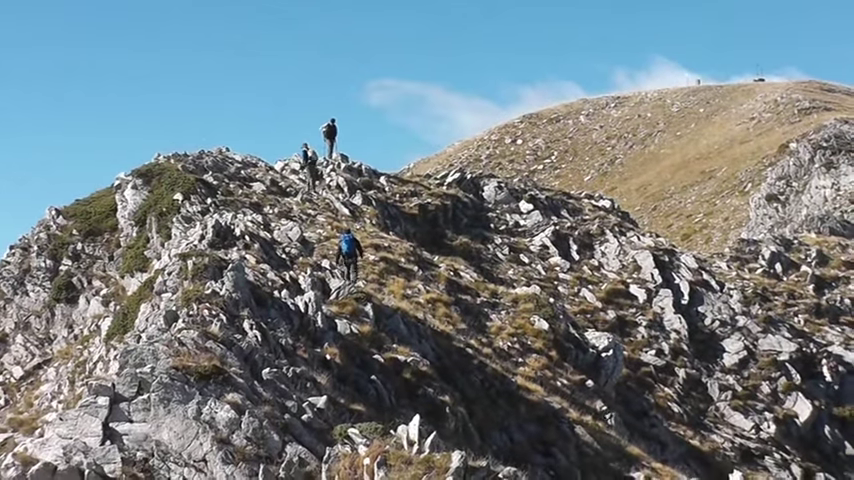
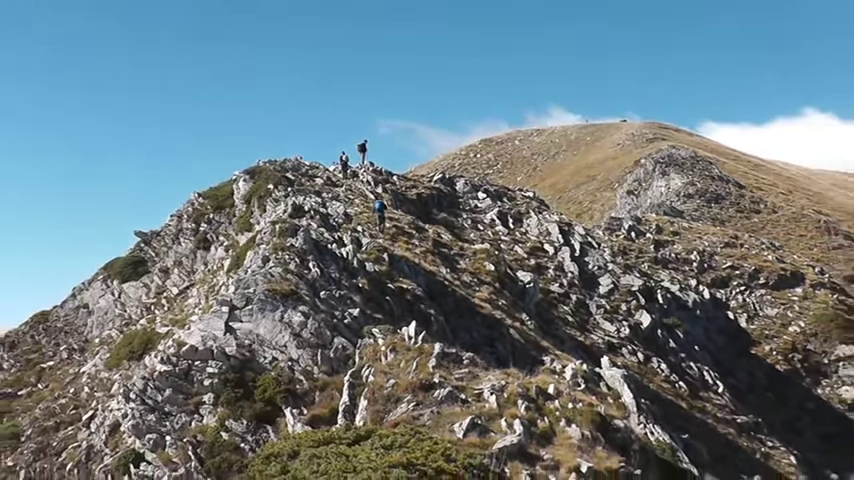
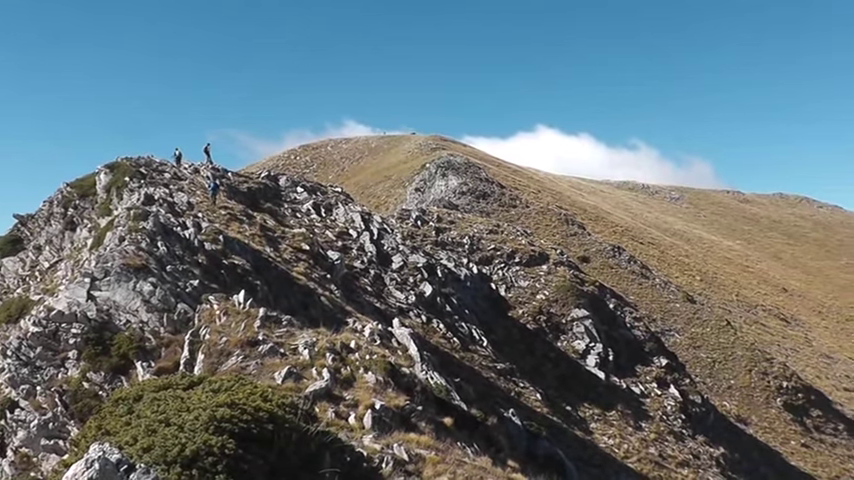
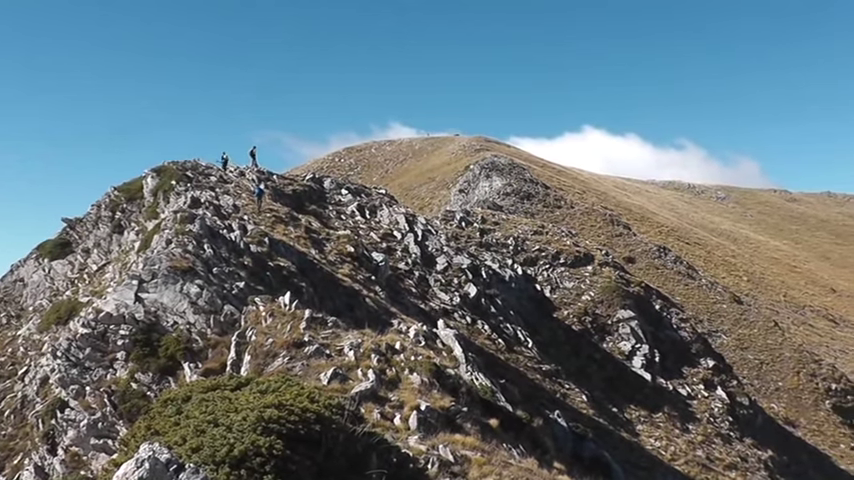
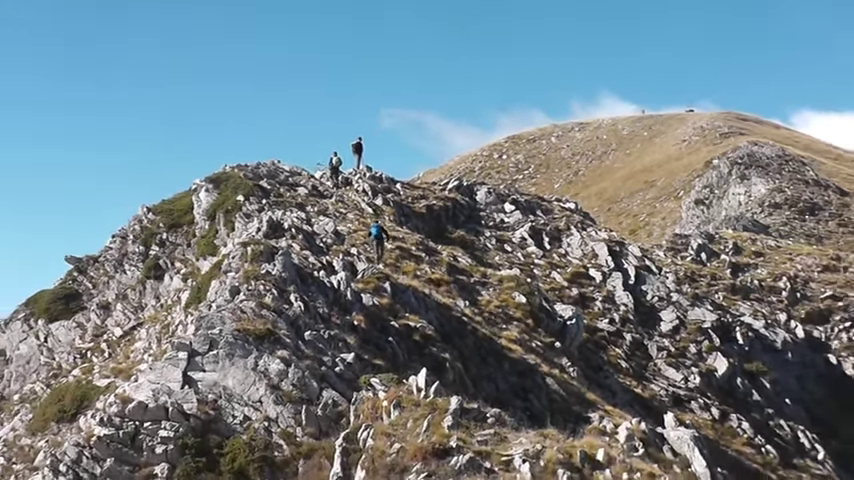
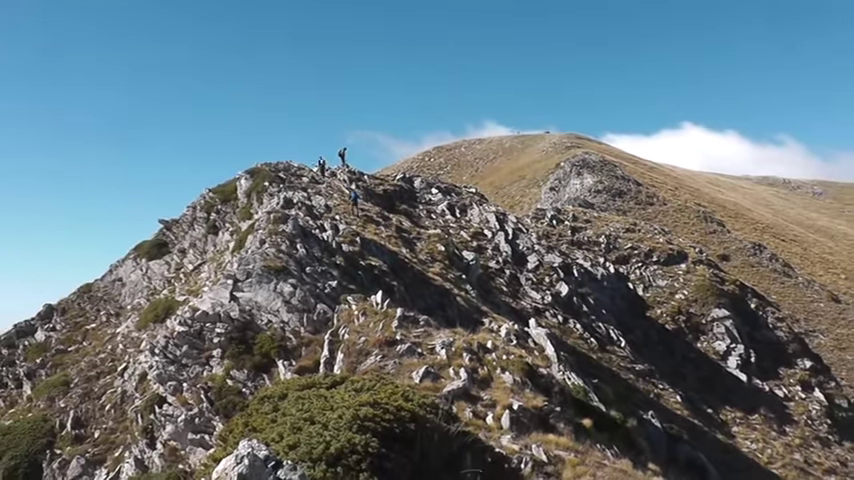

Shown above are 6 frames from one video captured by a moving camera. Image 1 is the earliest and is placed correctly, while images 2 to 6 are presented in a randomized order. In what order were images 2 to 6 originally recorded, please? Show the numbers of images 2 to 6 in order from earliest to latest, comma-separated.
5, 2, 6, 4, 3
